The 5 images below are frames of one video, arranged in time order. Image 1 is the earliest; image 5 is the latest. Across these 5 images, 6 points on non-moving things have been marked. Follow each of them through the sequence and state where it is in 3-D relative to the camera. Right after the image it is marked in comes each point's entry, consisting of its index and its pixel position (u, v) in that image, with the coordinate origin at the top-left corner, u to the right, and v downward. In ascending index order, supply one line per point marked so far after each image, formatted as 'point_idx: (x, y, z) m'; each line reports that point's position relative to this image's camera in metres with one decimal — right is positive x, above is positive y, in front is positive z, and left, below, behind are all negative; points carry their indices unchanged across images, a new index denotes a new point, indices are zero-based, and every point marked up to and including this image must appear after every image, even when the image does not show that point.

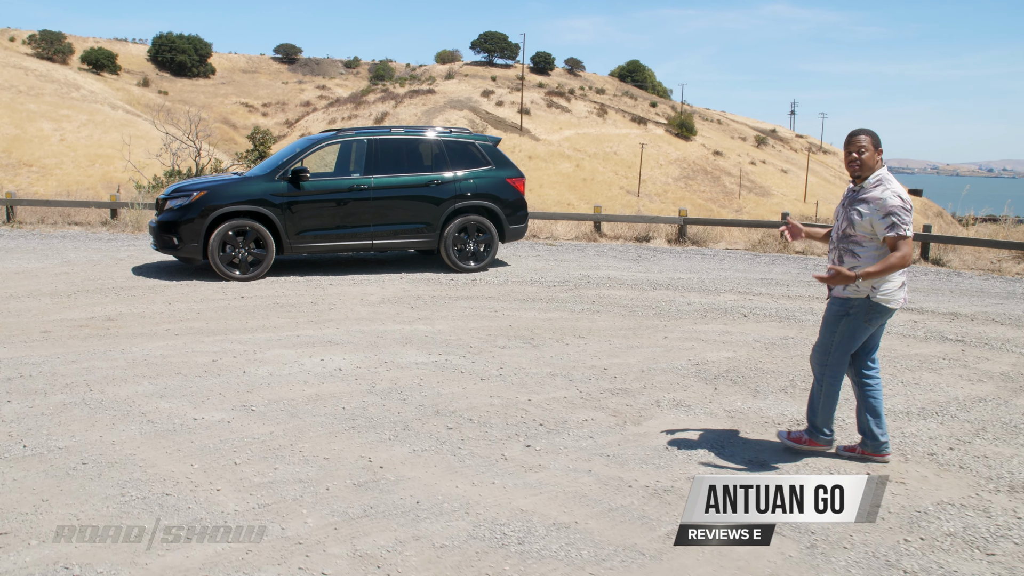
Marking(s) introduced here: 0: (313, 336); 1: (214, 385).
0: (-1.5, -0.4, +6.6) m
1: (-1.7, -0.6, +5.2) m
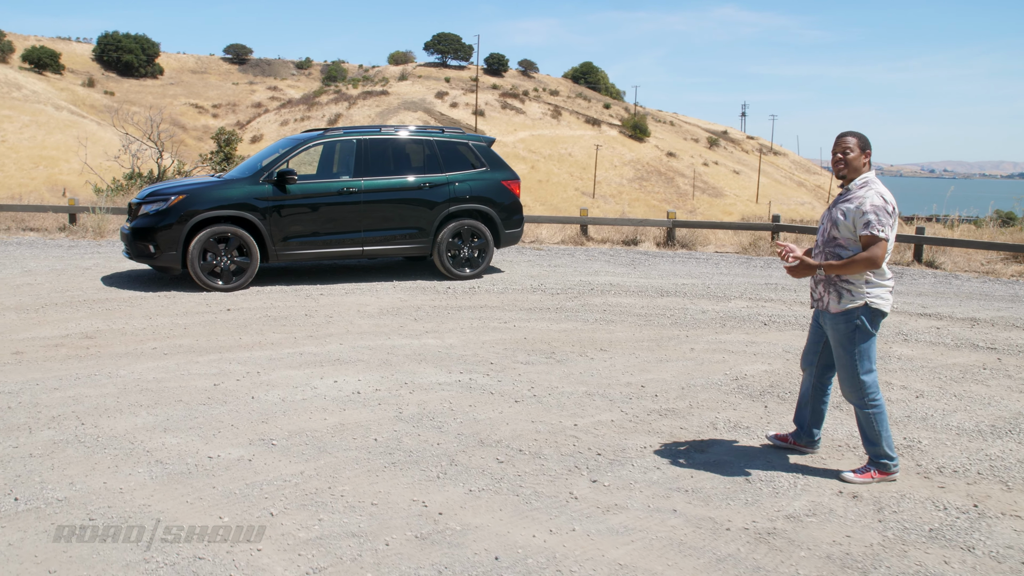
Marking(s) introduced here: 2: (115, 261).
0: (-1.3, -0.5, +6.1) m
1: (-1.5, -0.7, +4.6) m
2: (-4.6, +0.3, +10.4) m
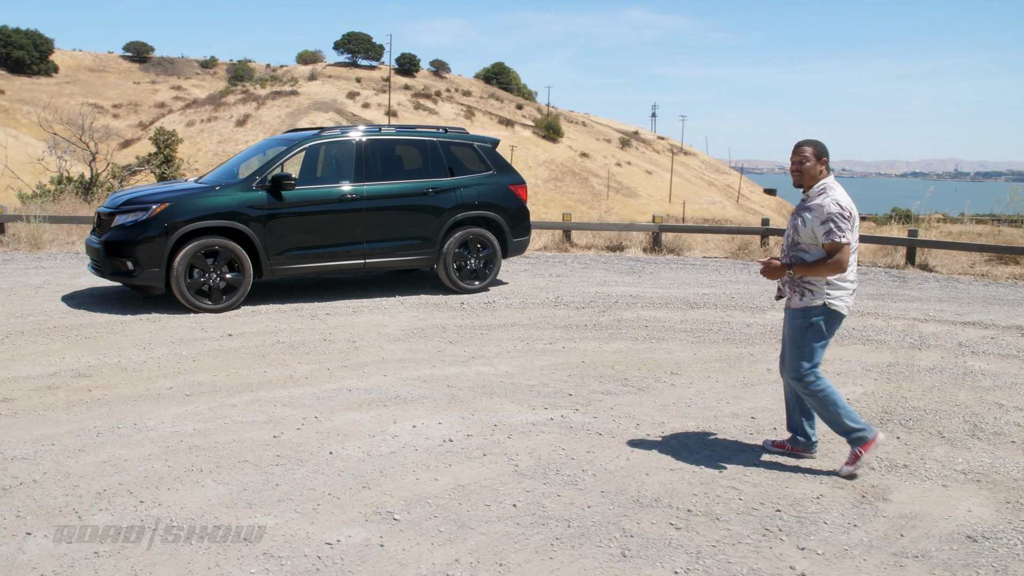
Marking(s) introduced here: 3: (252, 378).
0: (-0.8, -0.6, +5.2) m
1: (-0.8, -0.8, +3.7) m
2: (-4.6, +0.1, +9.1) m
3: (-1.6, -0.6, +5.4) m
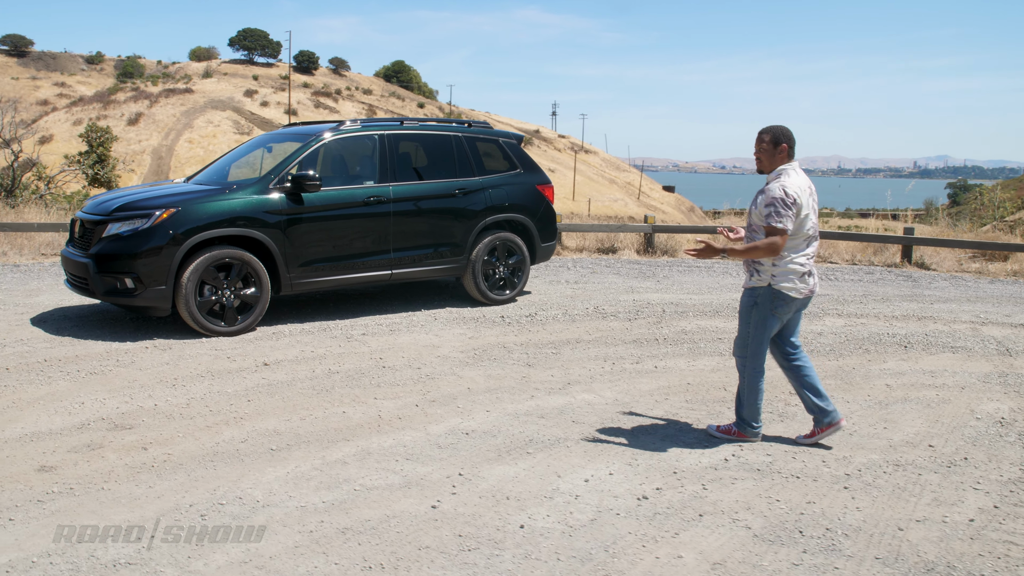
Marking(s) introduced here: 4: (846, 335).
0: (-0.1, -0.7, +4.3) m
1: (+0.1, -0.9, +2.8) m
2: (-4.3, -0.1, +7.8) m
3: (-0.9, -0.7, +4.4) m
4: (+2.7, -0.4, +7.1) m
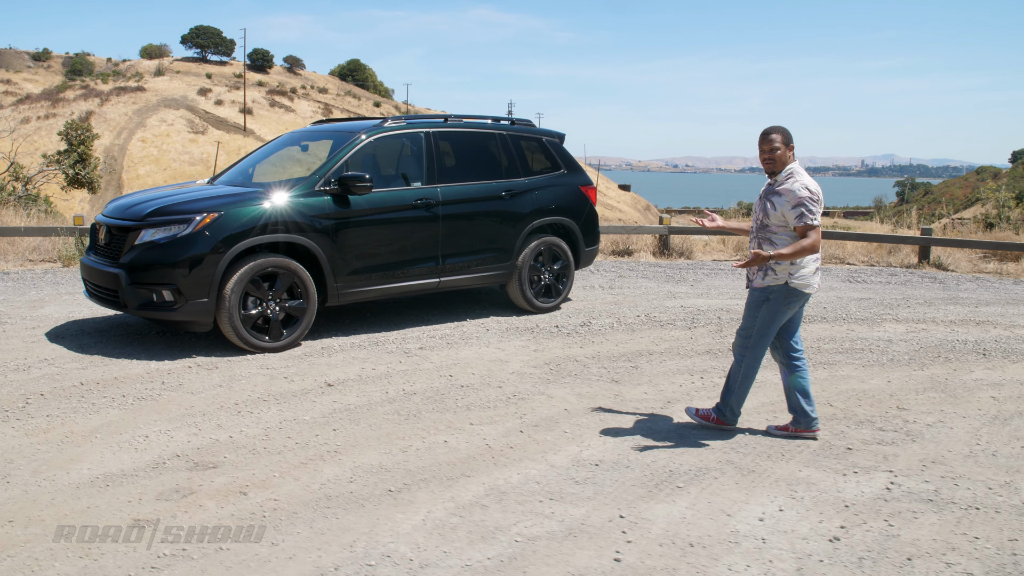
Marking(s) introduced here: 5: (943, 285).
0: (+0.5, -0.8, +3.9) m
1: (+0.7, -1.0, +2.4) m
2: (-3.9, -0.2, +7.1) m
3: (-0.3, -0.7, +4.0) m
4: (+3.1, -0.4, +6.8) m
5: (+5.1, 0.0, +10.4) m
